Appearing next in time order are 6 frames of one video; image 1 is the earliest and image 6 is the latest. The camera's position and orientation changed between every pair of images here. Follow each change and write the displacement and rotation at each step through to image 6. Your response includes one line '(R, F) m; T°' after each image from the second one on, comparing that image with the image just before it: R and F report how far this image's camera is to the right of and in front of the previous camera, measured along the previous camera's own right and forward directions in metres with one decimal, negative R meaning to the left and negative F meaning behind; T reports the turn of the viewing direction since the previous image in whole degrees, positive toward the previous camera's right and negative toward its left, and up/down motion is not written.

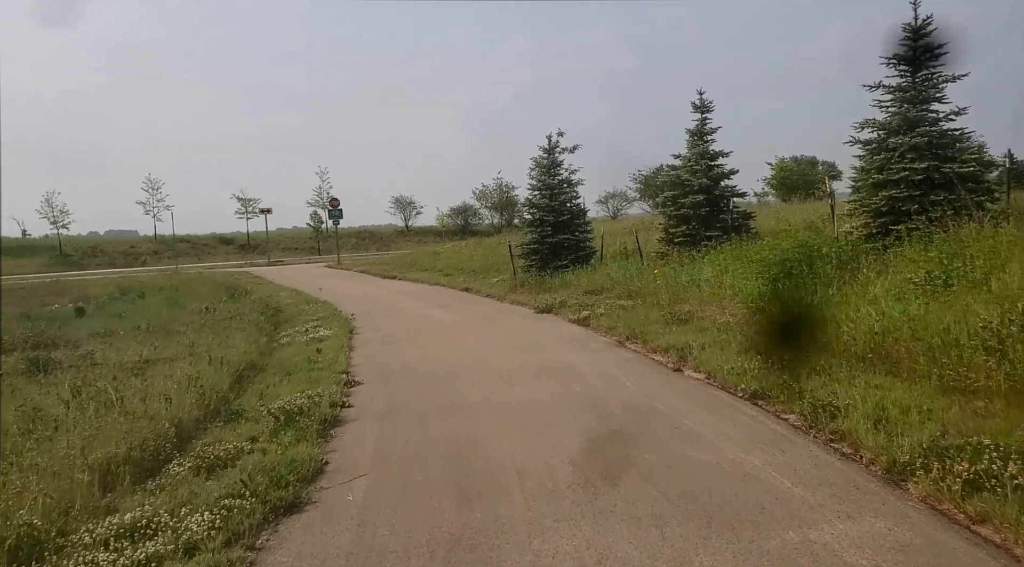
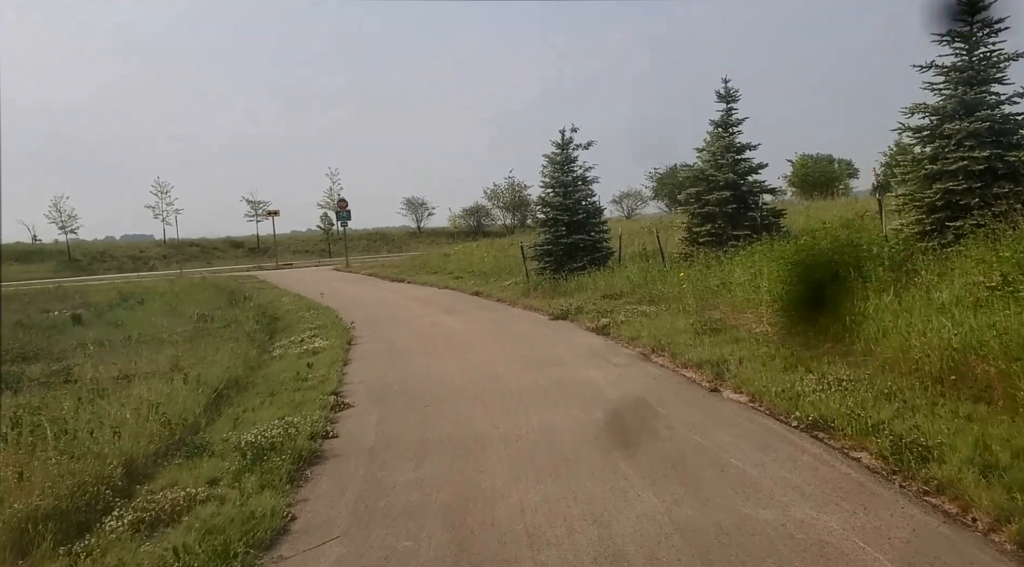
(0.0, +1.1) m; -1°
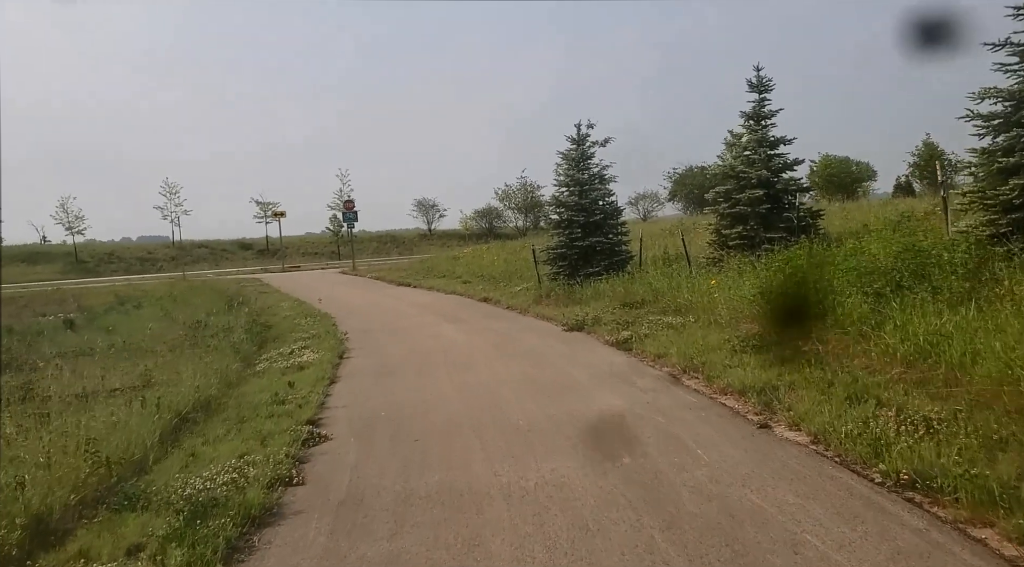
(0.0, +1.3) m; -1°
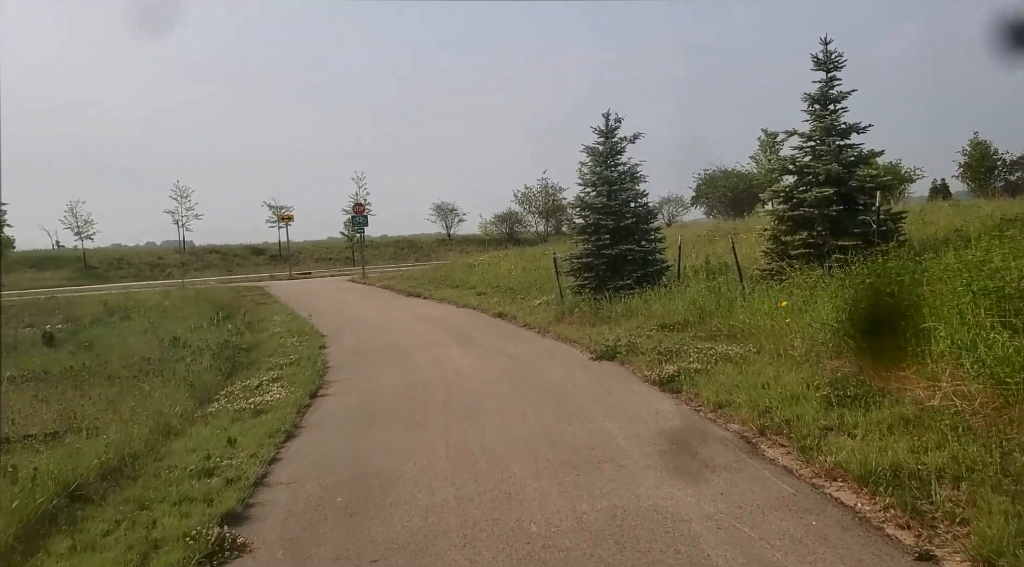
(+0.1, +2.2) m; -2°
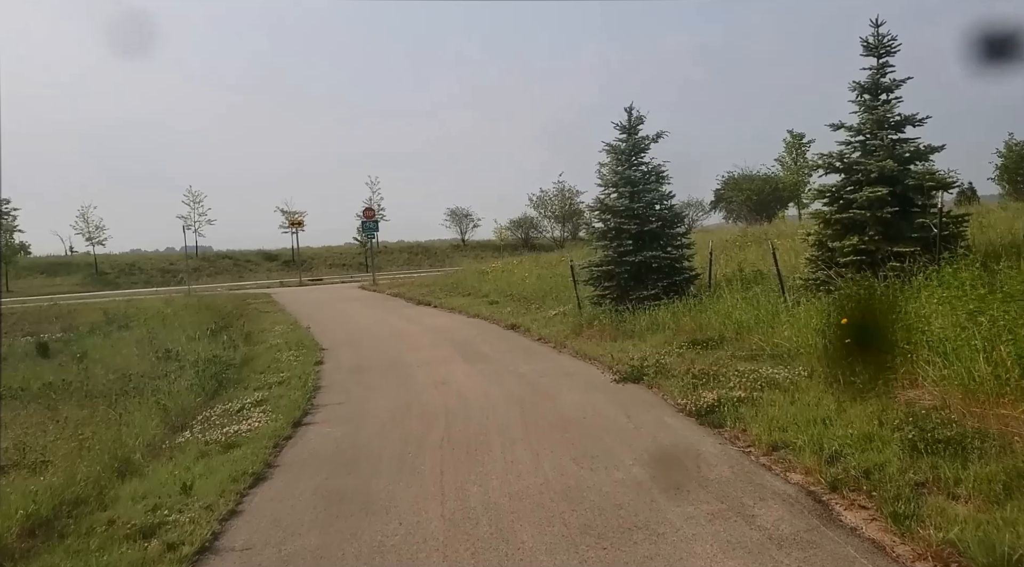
(0.0, +1.1) m; -1°
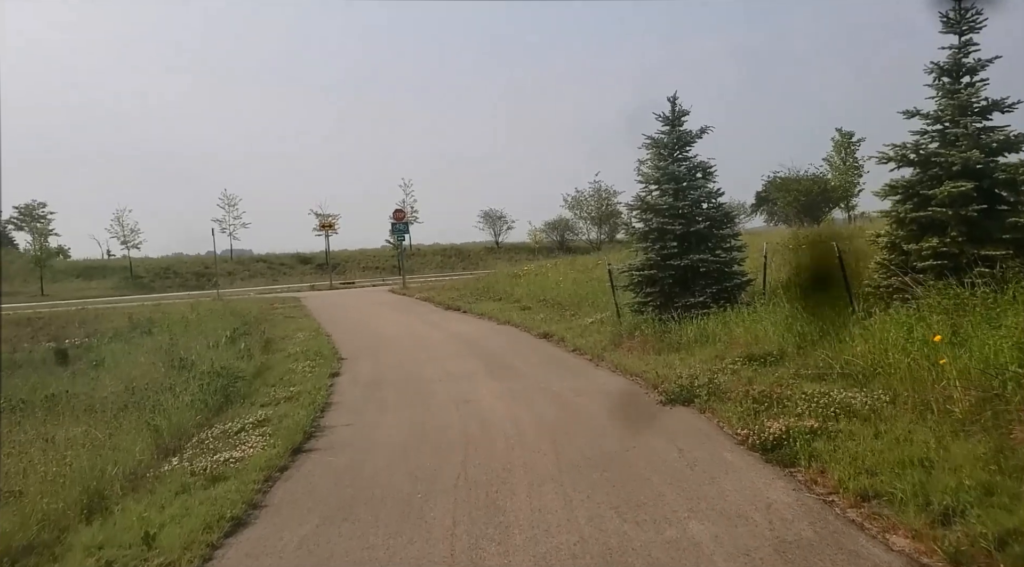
(0.0, +1.0) m; -3°
